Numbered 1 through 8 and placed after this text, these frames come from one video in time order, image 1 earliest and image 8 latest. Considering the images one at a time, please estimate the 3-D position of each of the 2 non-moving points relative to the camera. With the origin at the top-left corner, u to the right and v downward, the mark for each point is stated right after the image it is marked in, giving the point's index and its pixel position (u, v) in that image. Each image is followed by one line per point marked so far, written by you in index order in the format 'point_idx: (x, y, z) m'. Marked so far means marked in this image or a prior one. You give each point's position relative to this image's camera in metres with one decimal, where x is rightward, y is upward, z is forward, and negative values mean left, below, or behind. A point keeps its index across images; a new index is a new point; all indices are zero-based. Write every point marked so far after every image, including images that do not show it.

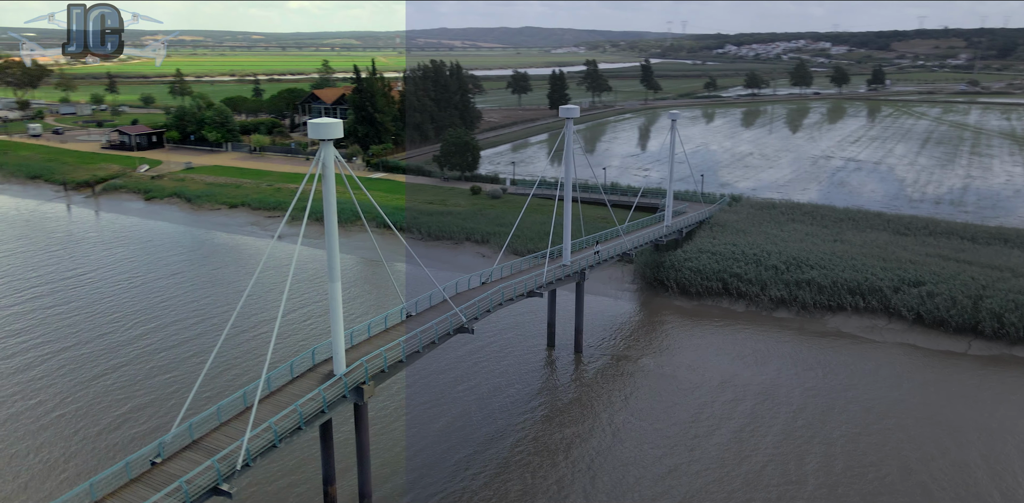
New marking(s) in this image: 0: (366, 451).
0: (-1.5, -2.1, +7.0) m
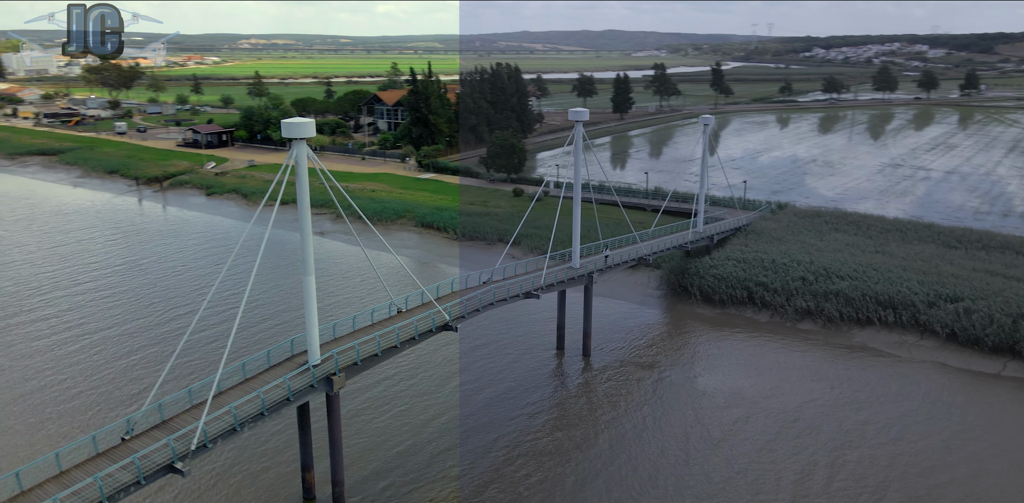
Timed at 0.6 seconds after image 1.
0: (-1.8, -2.0, +7.2) m
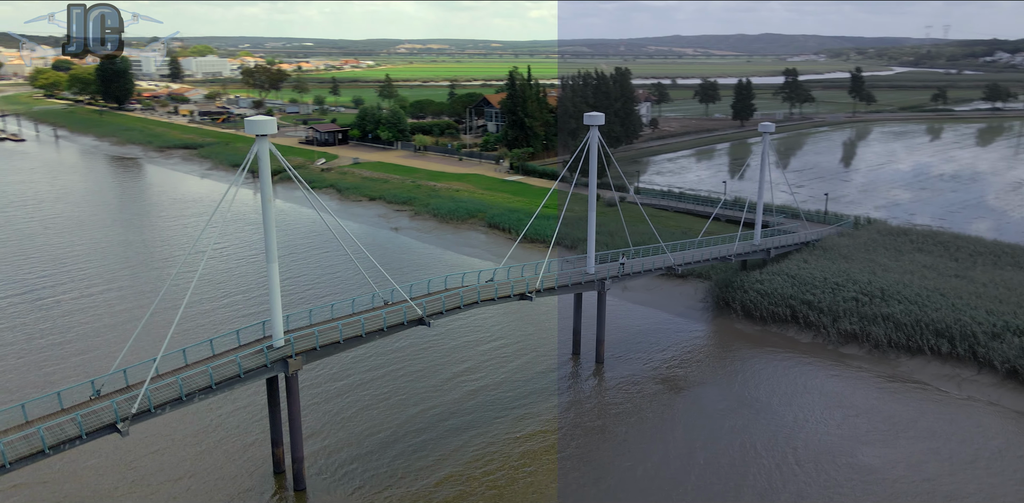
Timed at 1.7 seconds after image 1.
0: (-2.4, -1.9, +7.7) m
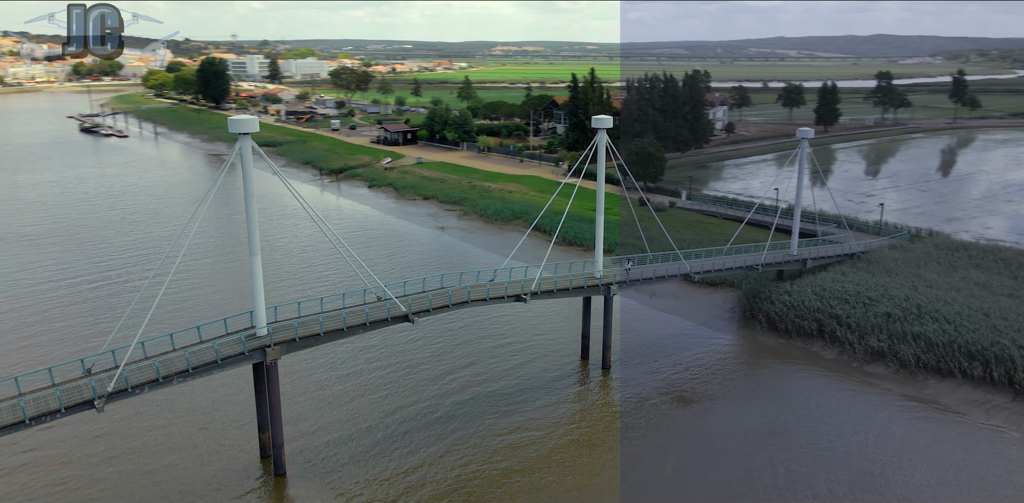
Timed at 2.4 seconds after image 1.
0: (-2.7, -1.8, +8.1) m
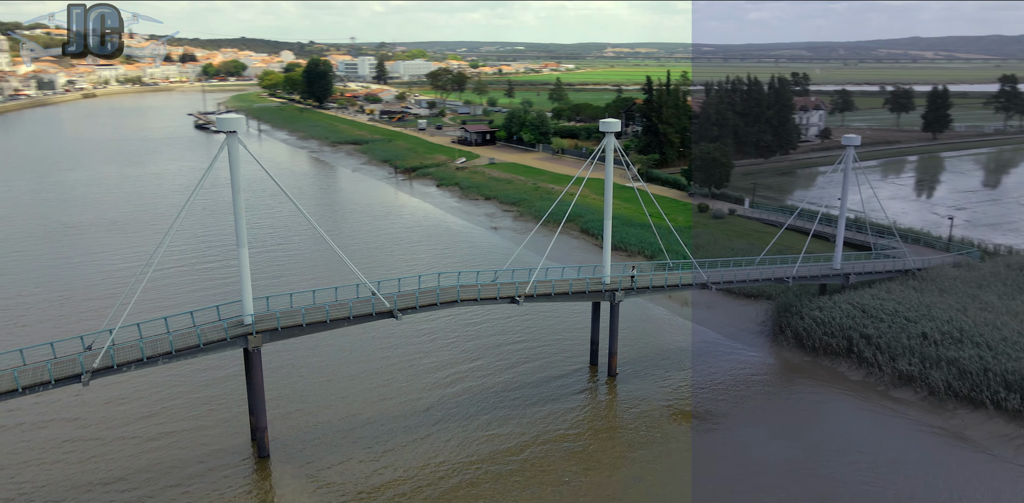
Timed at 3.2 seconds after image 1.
0: (-3.0, -1.8, +8.5) m
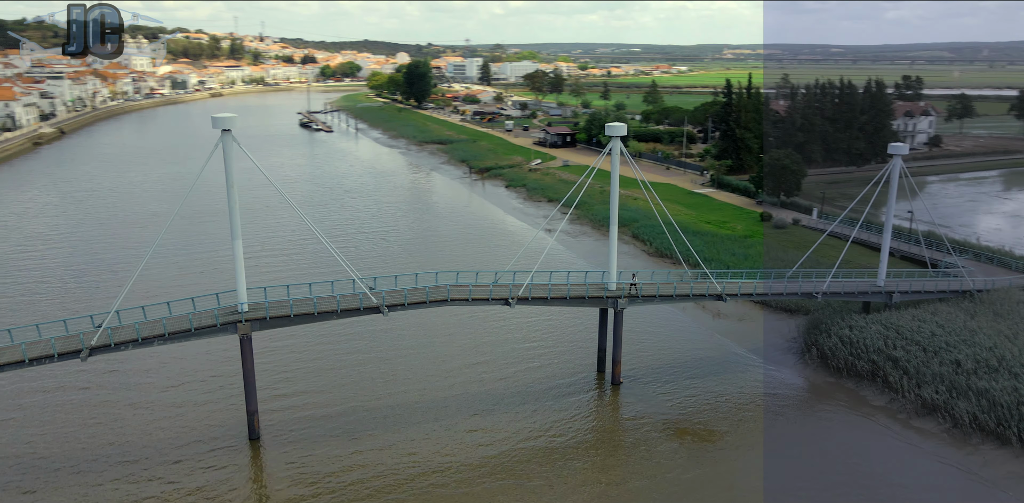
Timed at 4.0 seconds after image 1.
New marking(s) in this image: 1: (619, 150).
0: (-3.3, -1.7, +9.0) m
1: (+1.6, +1.5, +10.2) m
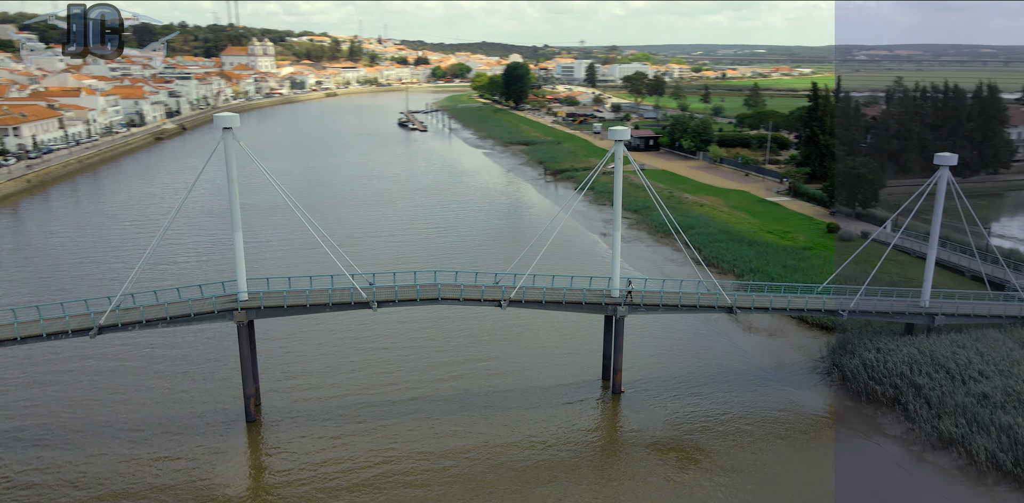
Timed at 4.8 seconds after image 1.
0: (-3.5, -1.6, +9.5) m
1: (+1.6, +1.4, +10.1) m
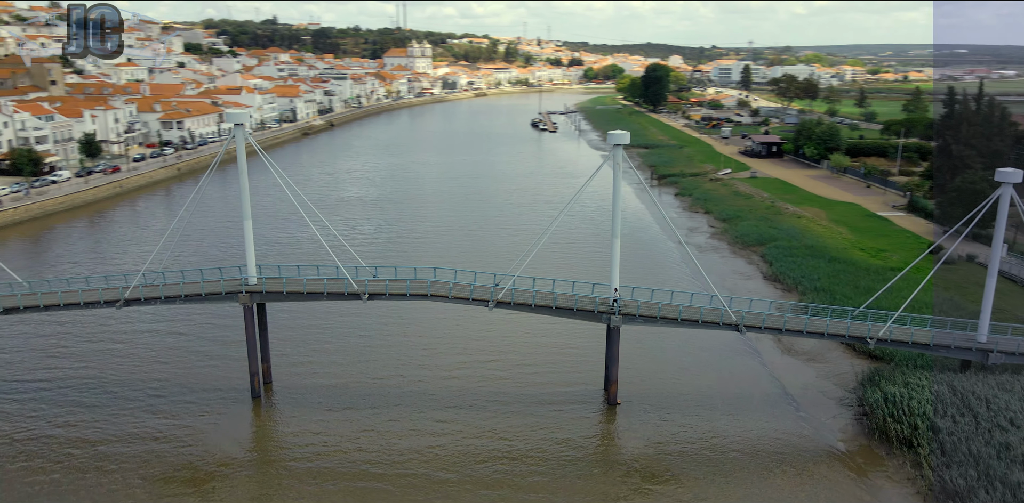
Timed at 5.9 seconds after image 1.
0: (-3.7, -1.4, +10.3) m
1: (+1.6, +1.3, +9.8) m
